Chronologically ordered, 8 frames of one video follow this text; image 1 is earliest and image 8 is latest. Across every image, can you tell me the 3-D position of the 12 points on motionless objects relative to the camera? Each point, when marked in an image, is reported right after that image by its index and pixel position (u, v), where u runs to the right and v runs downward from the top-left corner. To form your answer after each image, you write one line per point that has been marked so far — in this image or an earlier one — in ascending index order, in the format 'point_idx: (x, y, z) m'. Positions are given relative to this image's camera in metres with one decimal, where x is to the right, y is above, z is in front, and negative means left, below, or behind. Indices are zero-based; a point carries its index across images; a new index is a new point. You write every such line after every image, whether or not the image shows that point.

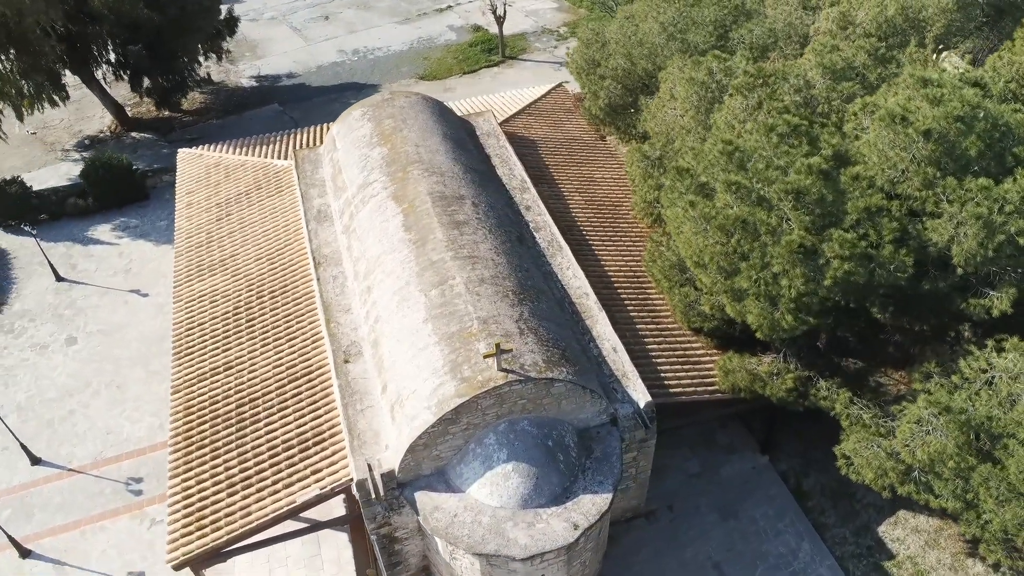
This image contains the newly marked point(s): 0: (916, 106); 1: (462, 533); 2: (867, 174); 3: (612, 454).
0: (+6.4, +2.9, +12.0) m
1: (-0.7, -3.5, +10.8) m
2: (+5.5, +1.8, +11.9) m
3: (+1.5, -2.6, +11.7) m
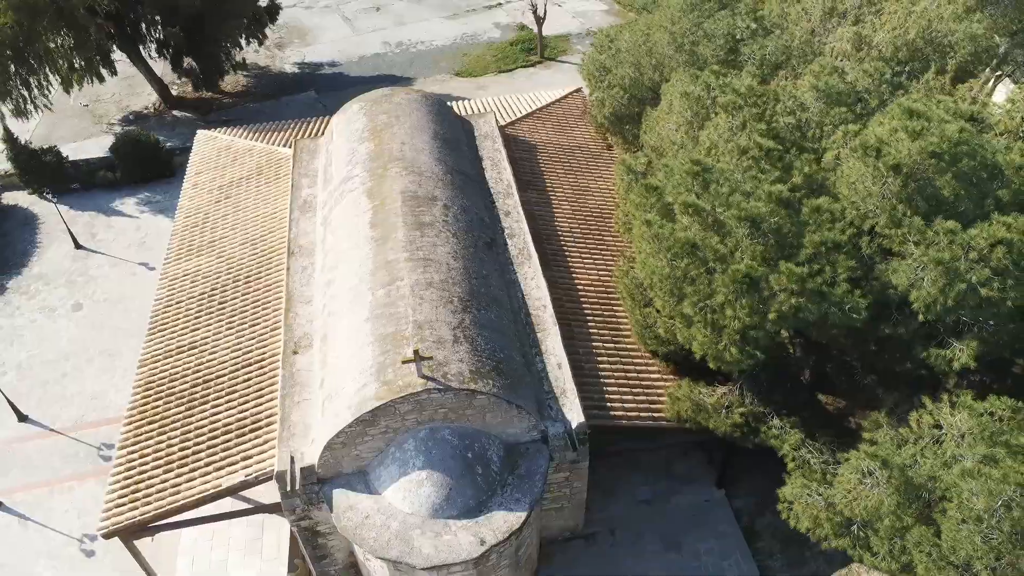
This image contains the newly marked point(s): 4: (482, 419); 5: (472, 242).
0: (+5.7, +2.2, +11.3) m
1: (-2.0, -3.5, +10.8) m
2: (+4.7, +1.2, +11.2) m
3: (+0.4, -2.8, +11.5) m
4: (-0.4, -1.9, +11.3) m
5: (-0.7, +0.9, +14.0) m
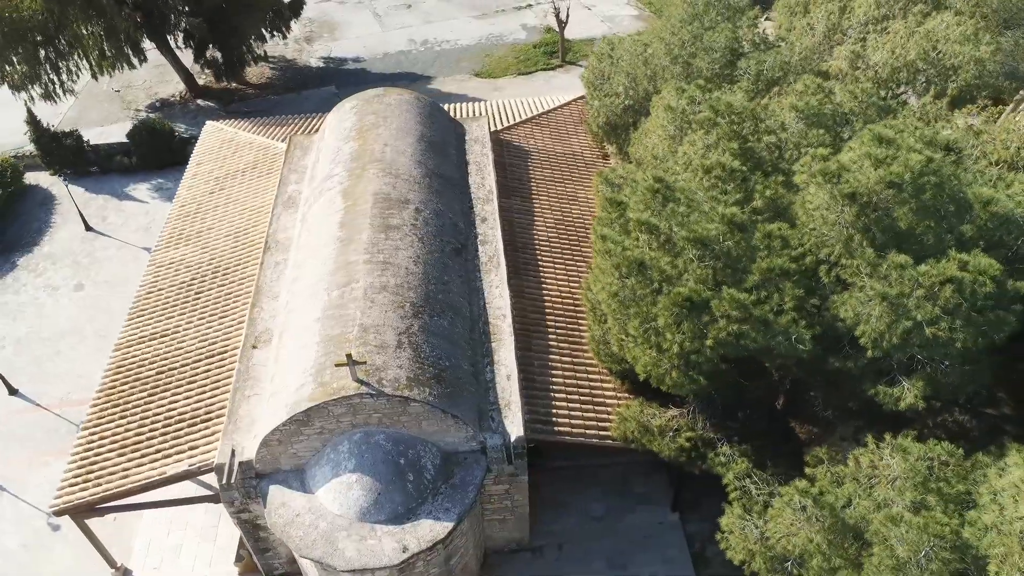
0: (+4.9, +1.7, +10.9) m
1: (-3.1, -3.5, +10.9) m
2: (+3.9, +0.8, +10.9) m
3: (-0.6, -2.9, +11.4) m
4: (-1.4, -2.0, +11.3) m
5: (-1.3, +0.8, +14.0) m
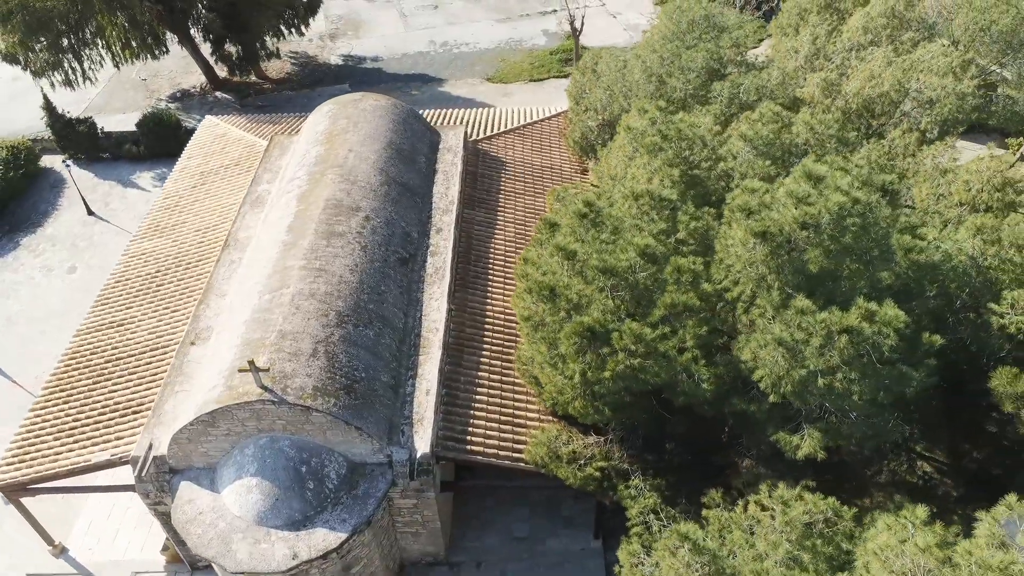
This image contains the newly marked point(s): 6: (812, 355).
0: (+3.6, +1.2, +10.5) m
1: (-4.6, -3.6, +11.2) m
2: (+2.6, +0.3, +10.6) m
3: (-2.1, -3.1, +11.5) m
4: (-2.8, -2.2, +11.4) m
5: (-2.4, +0.6, +14.2) m
6: (+3.7, -0.8, +9.4) m
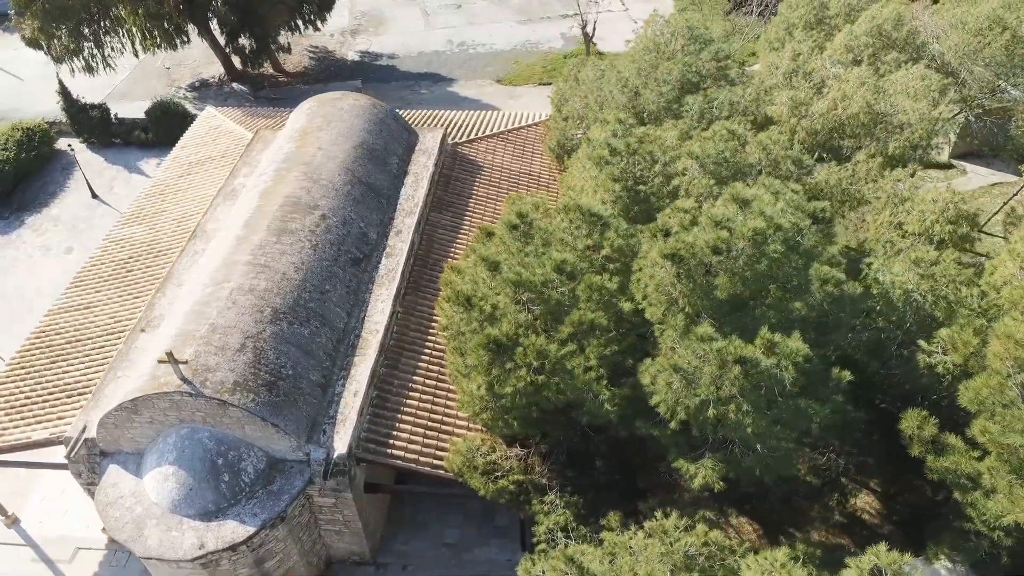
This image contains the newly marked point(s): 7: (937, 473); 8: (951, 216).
0: (+2.5, +0.8, +10.3) m
1: (-6.0, -3.4, +11.5) m
2: (+1.4, 0.0, +10.5) m
3: (-3.5, -3.1, +11.7) m
4: (-4.1, -2.2, +11.7) m
5: (-3.4, +0.6, +14.3) m
6: (+2.3, -1.1, +9.2) m
7: (+5.3, -2.3, +9.5) m
8: (+7.0, +1.2, +12.2) m
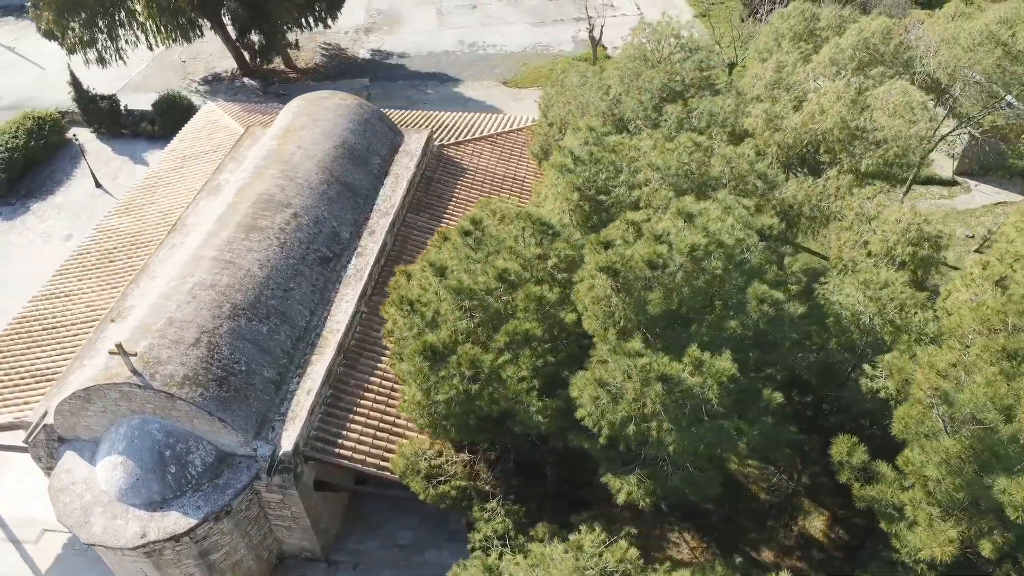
0: (+1.6, +0.7, +10.2) m
1: (-6.9, -3.3, +11.8) m
2: (+0.5, -0.1, +10.4) m
3: (-4.4, -3.1, +11.9) m
4: (-5.0, -2.1, +11.8) m
5: (-4.0, +0.7, +14.5) m
6: (+1.4, -1.3, +9.1) m
7: (+4.3, -2.6, +9.3) m
8: (+6.3, +0.8, +11.9) m
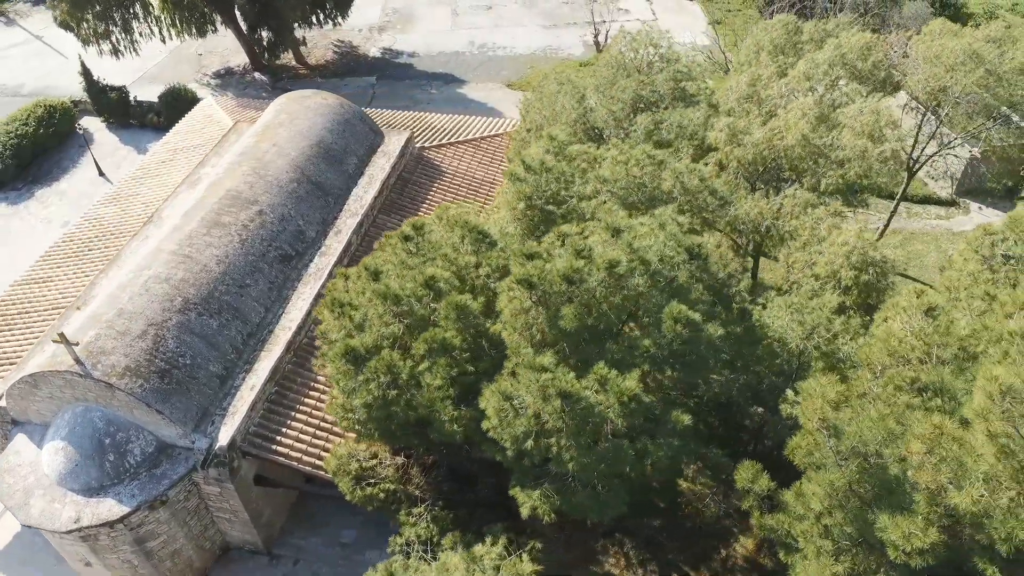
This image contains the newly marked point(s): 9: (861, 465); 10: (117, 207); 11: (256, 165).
0: (+0.6, +0.5, +10.2) m
1: (-8.0, -3.1, +12.2) m
2: (-0.5, -0.3, +10.4) m
3: (-5.5, -3.0, +12.1) m
4: (-6.0, -2.0, +12.1) m
5: (-4.8, +0.7, +14.7) m
6: (+0.2, -1.5, +9.1) m
7: (+3.1, -2.9, +9.1) m
8: (+5.3, +0.4, +11.6) m
9: (+3.8, -1.9, +8.2) m
10: (-9.5, +2.0, +18.4) m
11: (-5.4, +2.6, +16.1) m
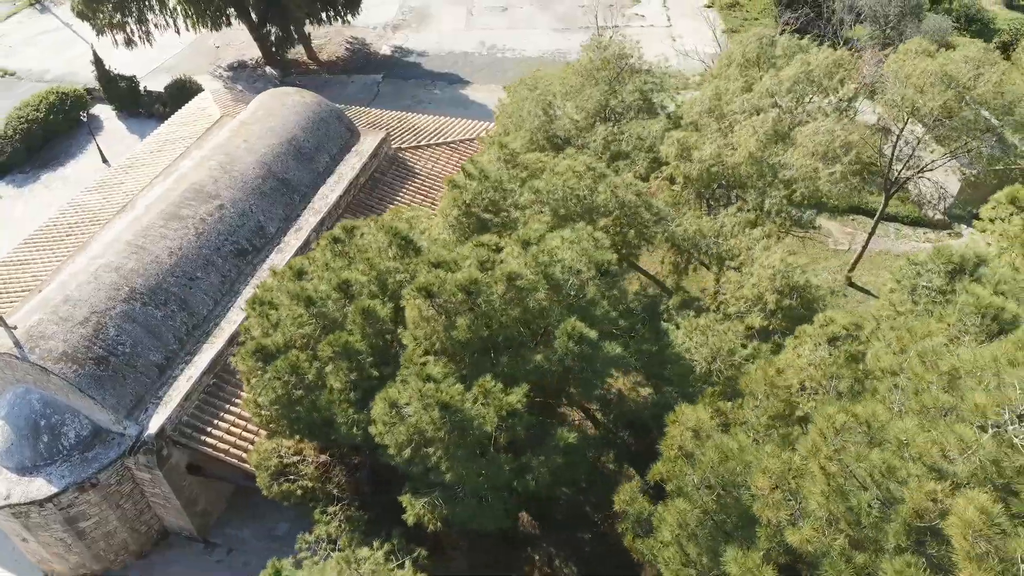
0: (-0.7, +0.3, +10.2) m
1: (-9.3, -2.8, +12.7) m
2: (-1.8, -0.3, +10.5) m
3: (-6.8, -2.8, +12.5) m
4: (-7.3, -1.8, +12.5) m
5: (-5.8, +0.9, +15.0) m
6: (-1.2, -1.6, +9.2) m
7: (+1.6, -3.1, +9.0) m
8: (+4.1, +0.1, +11.4) m
9: (+2.3, -2.2, +8.0) m
10: (-10.2, +2.3, +19.0) m
11: (-6.2, +2.8, +16.5) m
